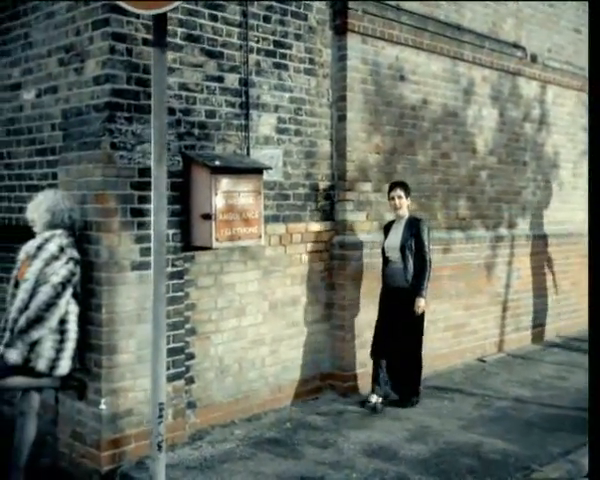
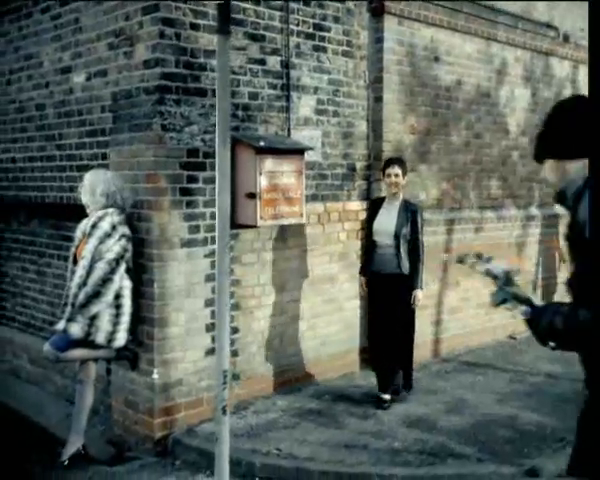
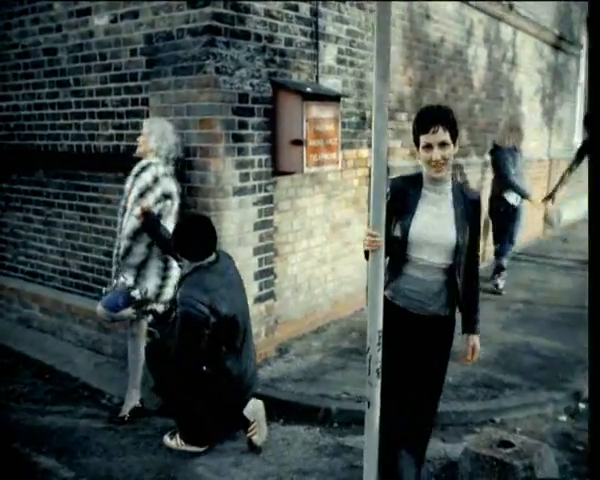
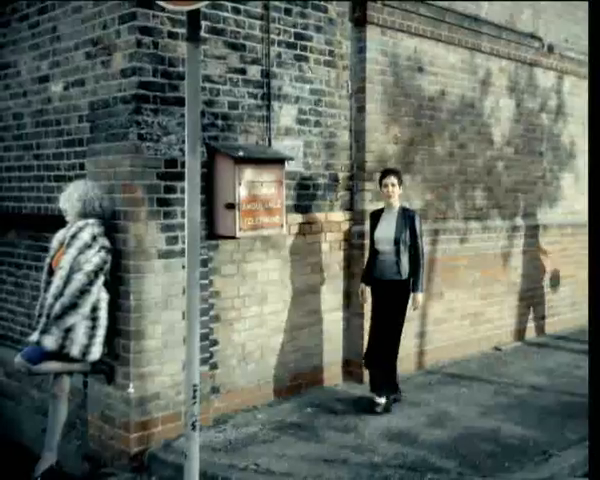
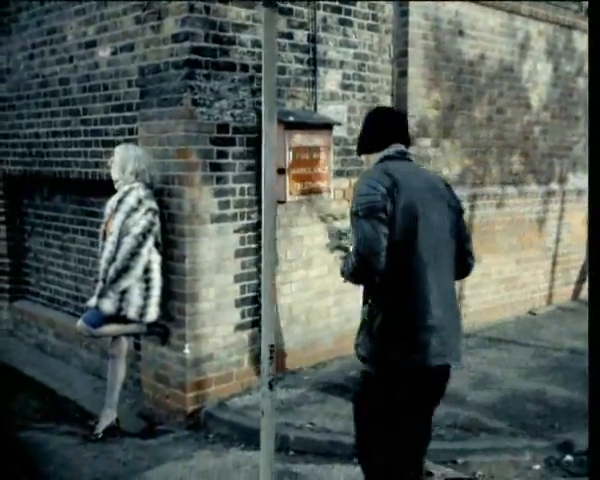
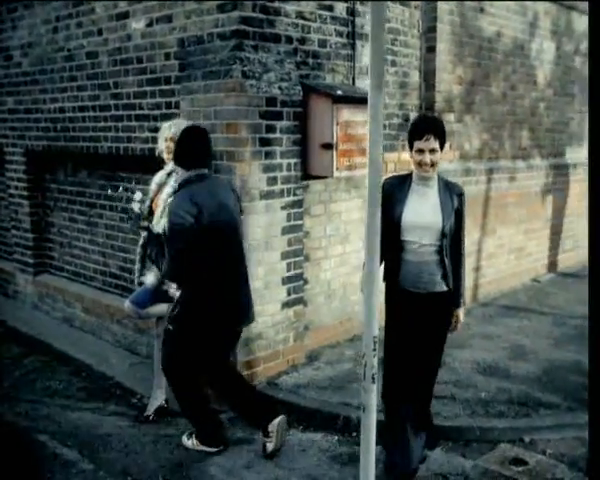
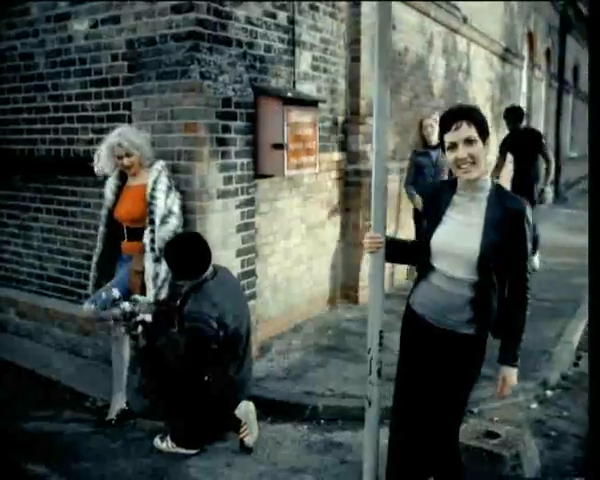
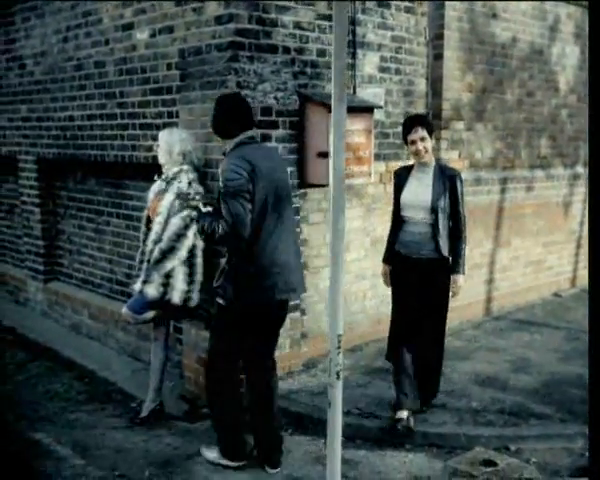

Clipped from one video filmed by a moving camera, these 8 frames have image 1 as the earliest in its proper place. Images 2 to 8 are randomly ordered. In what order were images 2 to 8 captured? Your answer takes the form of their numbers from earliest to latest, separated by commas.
4, 2, 5, 8, 6, 3, 7
